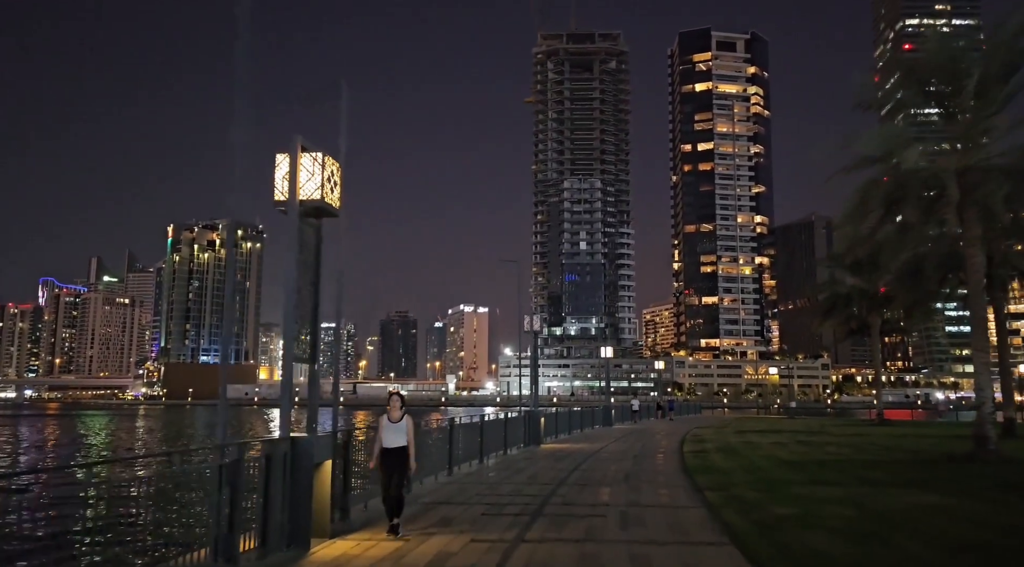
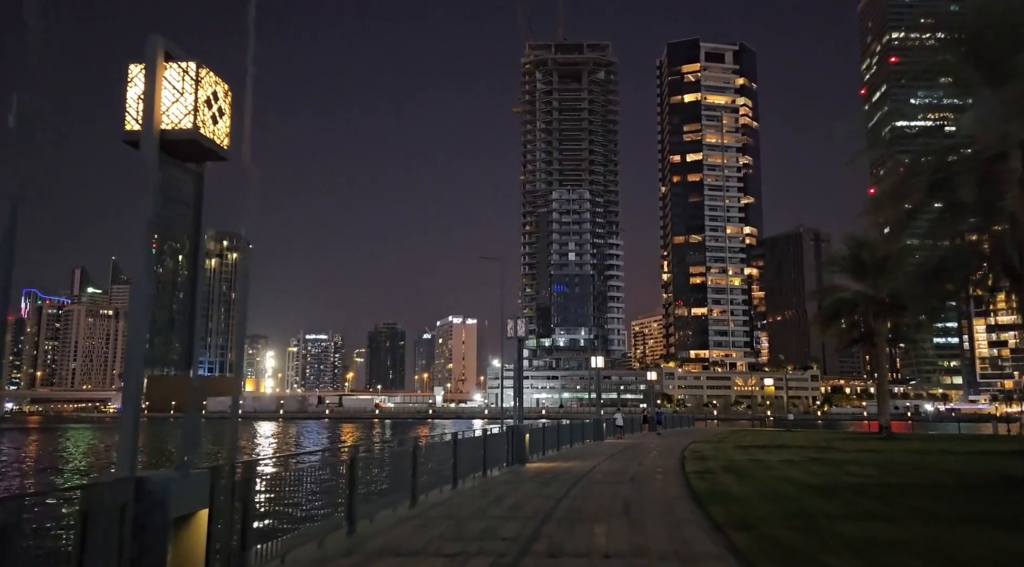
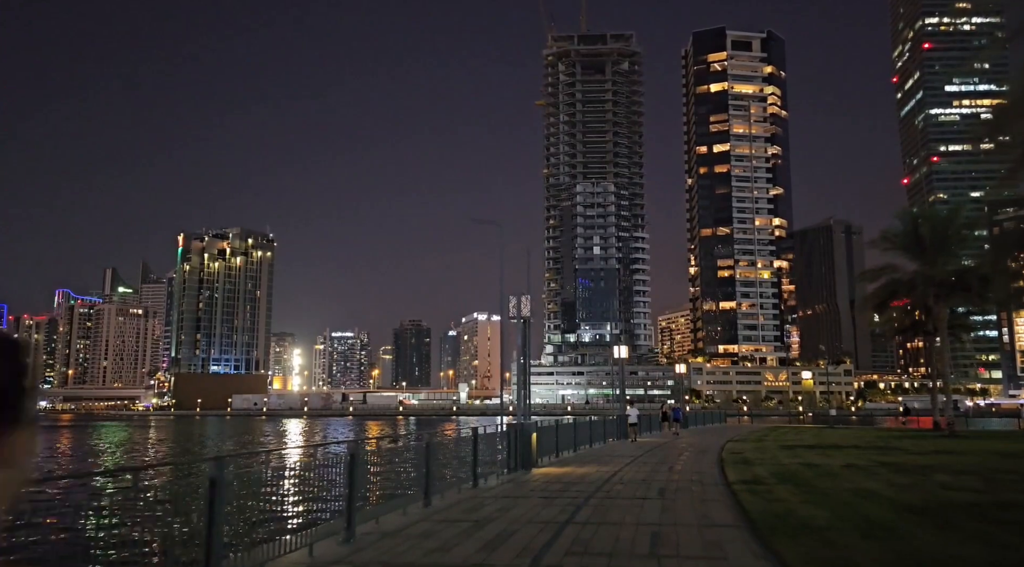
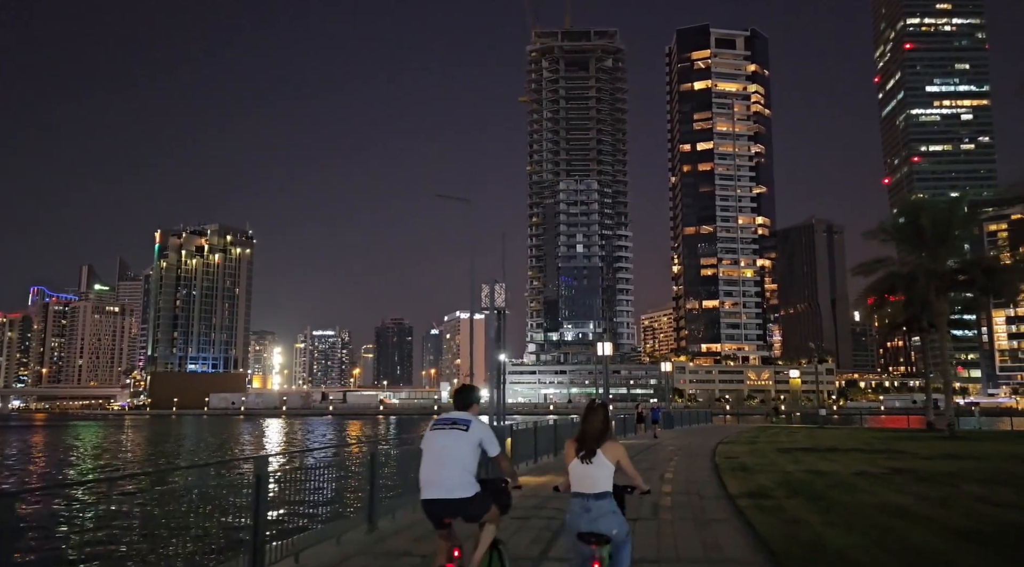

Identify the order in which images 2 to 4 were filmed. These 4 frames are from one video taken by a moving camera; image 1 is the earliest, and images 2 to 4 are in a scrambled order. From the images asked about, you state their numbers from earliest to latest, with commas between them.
2, 3, 4
